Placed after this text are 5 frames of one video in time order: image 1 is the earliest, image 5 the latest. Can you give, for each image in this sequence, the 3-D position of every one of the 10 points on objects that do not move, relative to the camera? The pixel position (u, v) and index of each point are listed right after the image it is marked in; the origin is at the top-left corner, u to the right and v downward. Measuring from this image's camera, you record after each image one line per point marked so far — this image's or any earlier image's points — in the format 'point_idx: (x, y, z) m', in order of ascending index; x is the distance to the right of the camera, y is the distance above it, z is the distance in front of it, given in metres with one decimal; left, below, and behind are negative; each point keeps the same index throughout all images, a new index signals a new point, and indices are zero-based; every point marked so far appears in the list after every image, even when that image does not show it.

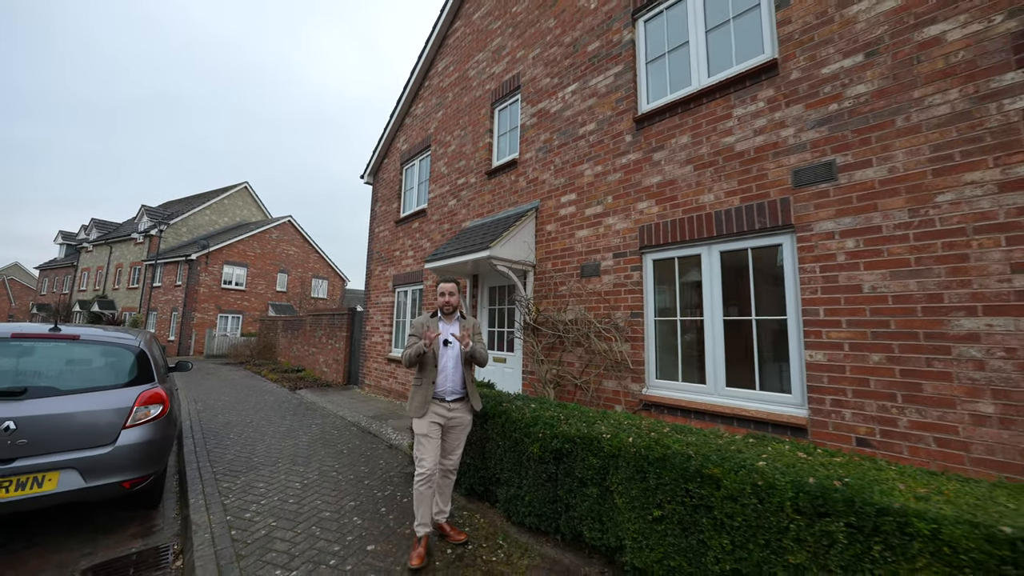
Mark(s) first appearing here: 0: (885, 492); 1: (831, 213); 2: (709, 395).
0: (+1.7, -0.9, +1.7) m
1: (+2.6, +0.6, +3.1) m
2: (+1.9, -1.0, +3.6) m
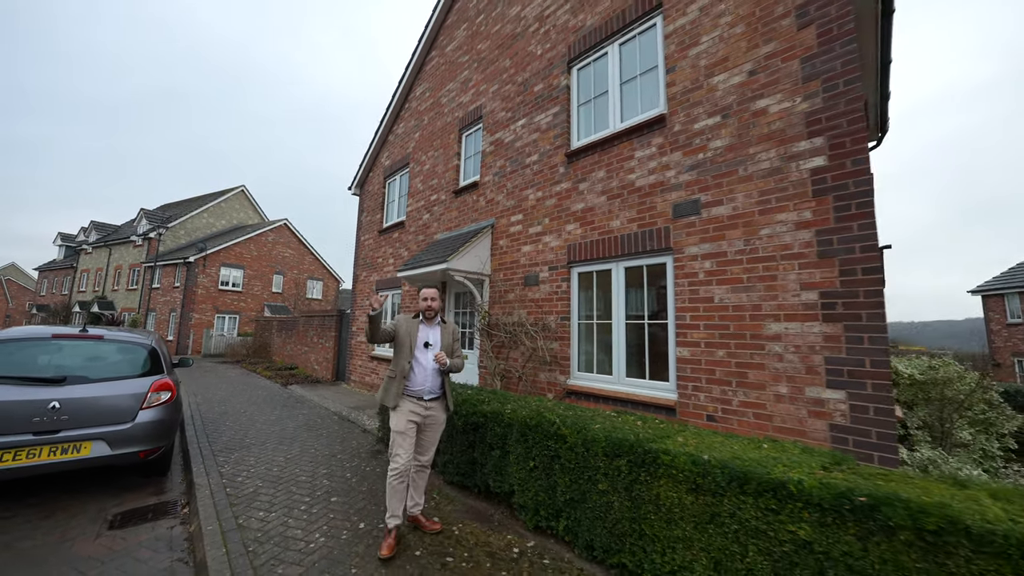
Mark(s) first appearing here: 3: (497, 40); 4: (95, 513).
0: (+1.0, -1.1, +2.6) m
1: (+1.9, +0.5, +3.9) m
2: (+1.2, -1.1, +4.5) m
3: (-0.3, +4.6, +6.9) m
4: (-3.8, -2.0, +3.4) m
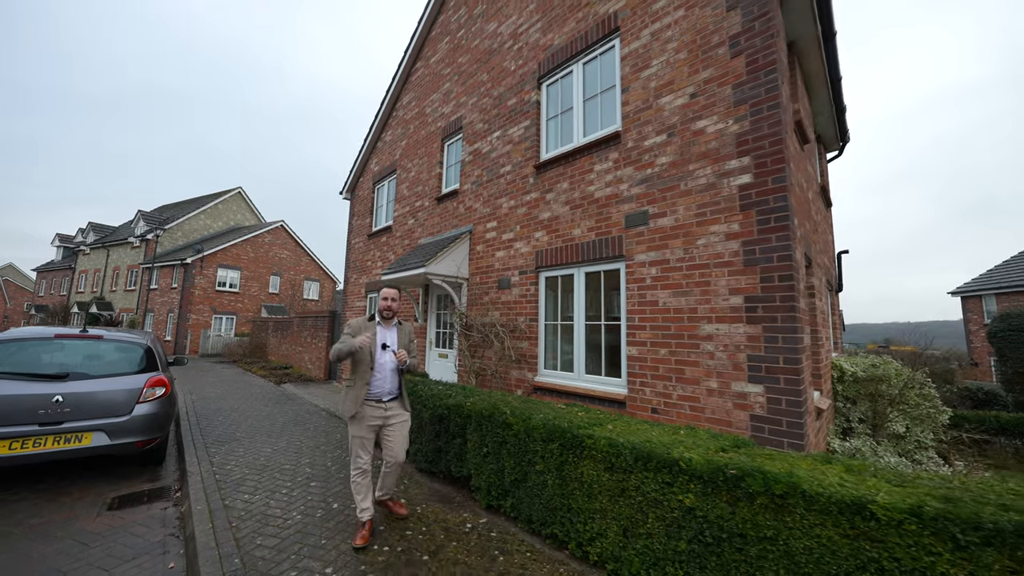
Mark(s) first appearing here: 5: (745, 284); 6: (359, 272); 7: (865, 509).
0: (+0.6, -1.1, +2.9) m
1: (+1.5, +0.5, +4.3) m
2: (+0.8, -1.2, +4.8) m
3: (-0.7, +4.6, +7.2) m
4: (-4.2, -2.1, +3.7) m
5: (+2.2, 0.0, +3.6) m
6: (-4.2, +0.5, +10.2) m
7: (+1.7, -1.1, +1.8) m
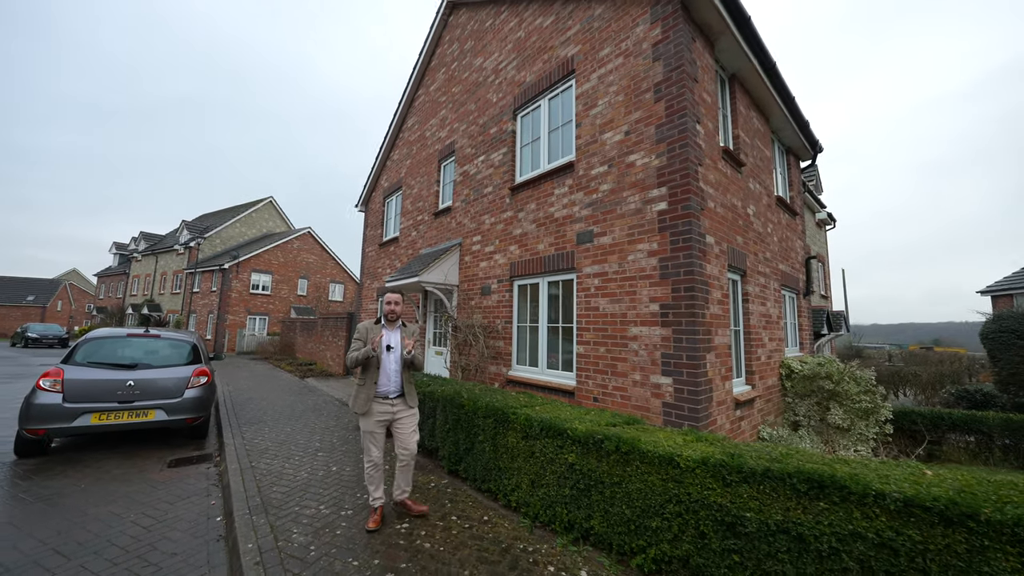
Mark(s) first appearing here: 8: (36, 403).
0: (+0.1, -1.2, +3.8) m
1: (+1.1, +0.4, +5.1) m
2: (+0.4, -1.3, +5.7) m
3: (-1.0, +4.4, +8.1) m
4: (-4.6, -2.2, +4.9) m
5: (+1.7, -0.1, +4.3) m
6: (-4.3, +0.3, +11.3) m
7: (+1.1, -1.2, +2.6) m
8: (-5.9, -1.4, +4.6) m
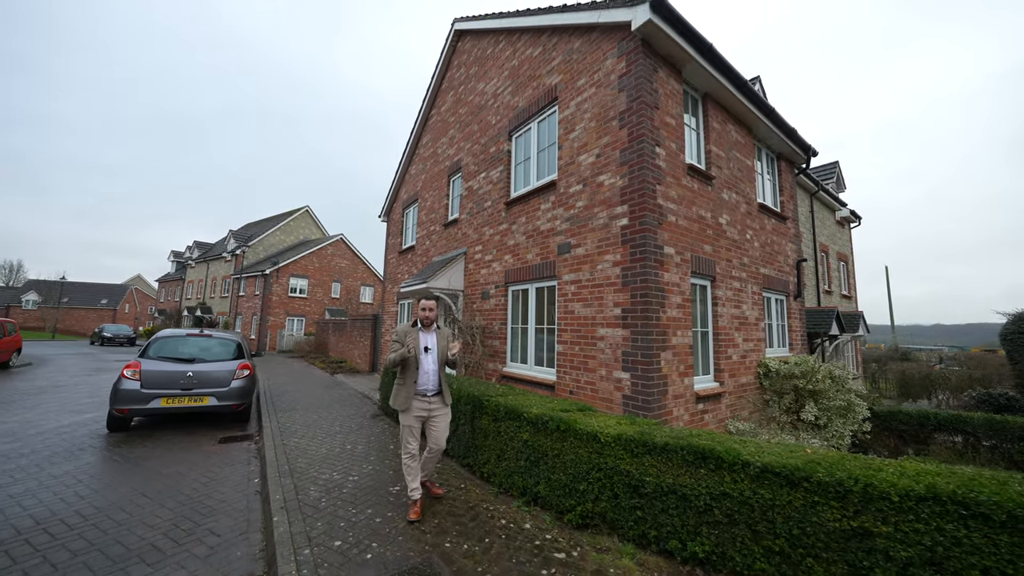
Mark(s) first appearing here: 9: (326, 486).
0: (-0.2, -1.3, +4.5) m
1: (+0.9, +0.3, +5.7) m
2: (+0.3, -1.4, +6.3) m
3: (-1.0, +4.3, +8.9) m
4: (-4.8, -2.4, +5.9) m
5: (+1.5, -0.1, +4.9) m
6: (-4.0, +0.2, +12.4) m
7: (+0.8, -1.3, +3.2) m
8: (-6.1, -1.6, +5.8) m
9: (-2.1, -2.2, +4.2) m
